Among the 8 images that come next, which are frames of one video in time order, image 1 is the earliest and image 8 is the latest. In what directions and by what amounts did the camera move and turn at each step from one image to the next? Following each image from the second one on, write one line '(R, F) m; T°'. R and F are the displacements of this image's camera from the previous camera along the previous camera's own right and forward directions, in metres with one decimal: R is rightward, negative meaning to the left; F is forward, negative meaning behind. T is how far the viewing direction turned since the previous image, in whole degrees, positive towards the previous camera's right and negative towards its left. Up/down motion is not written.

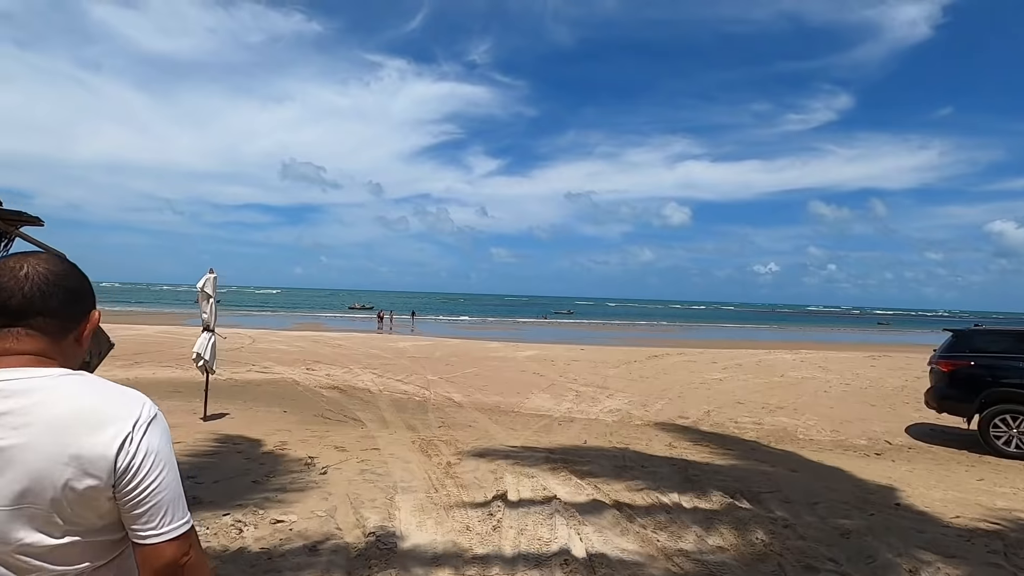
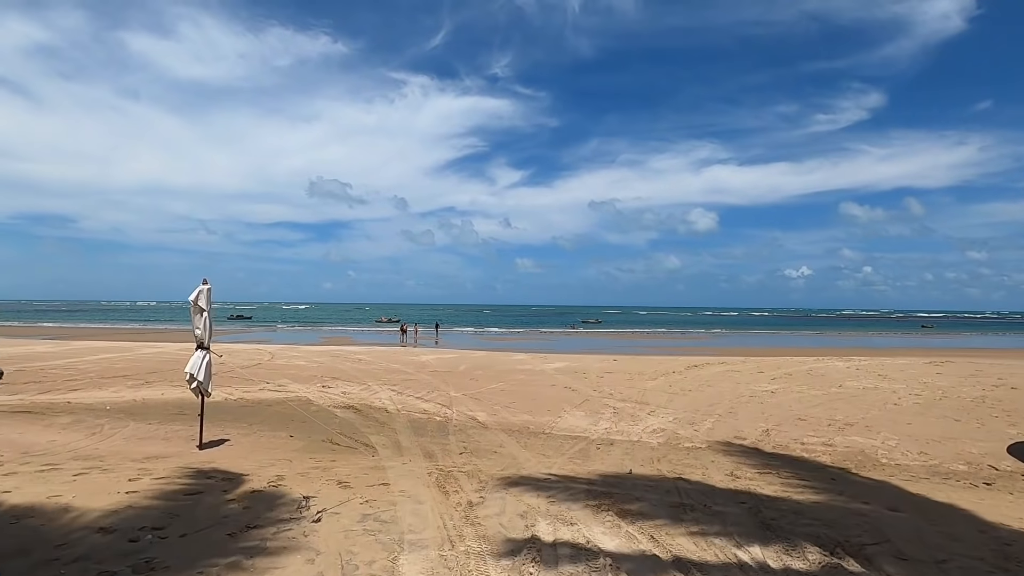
(0.0, +1.2) m; -3°
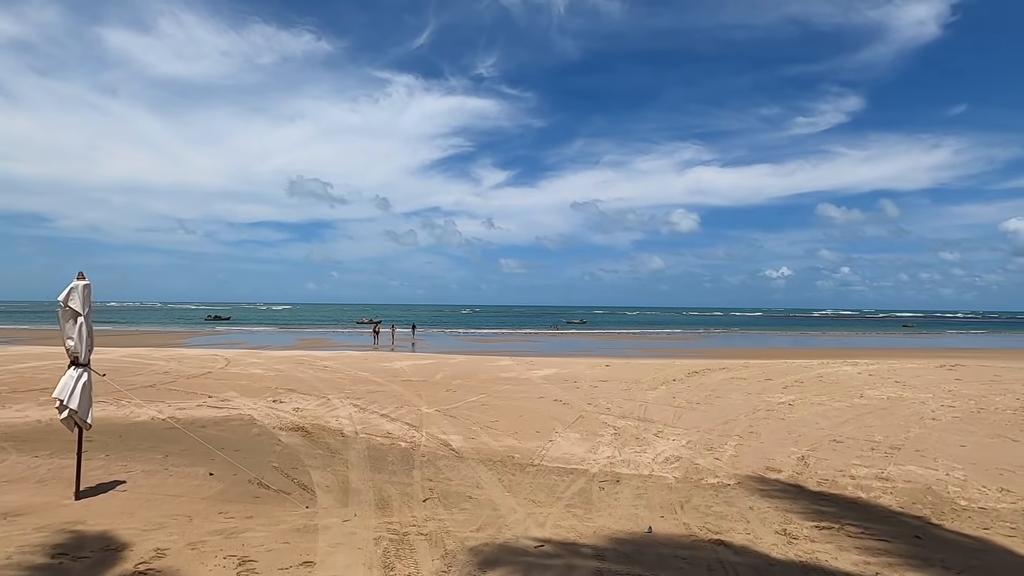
(+0.1, +2.0) m; +2°
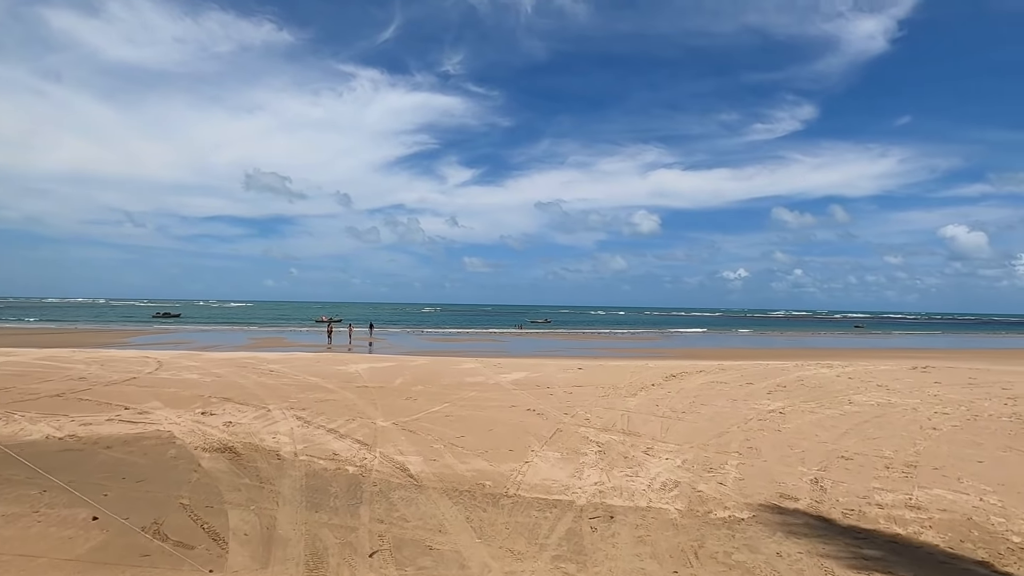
(-0.1, +1.4) m; +4°
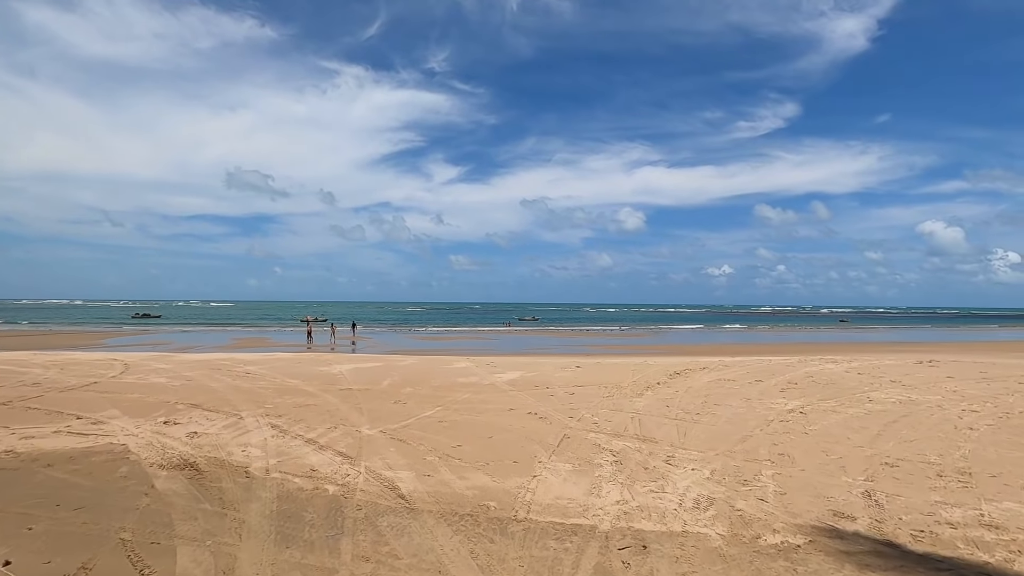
(-0.2, +1.1) m; +1°
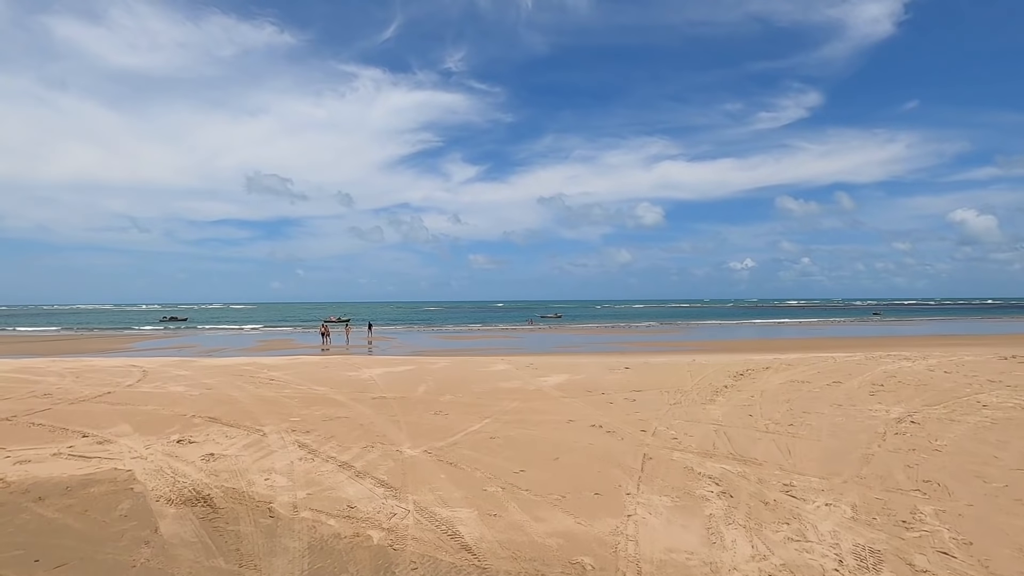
(-0.7, +1.5) m; -2°
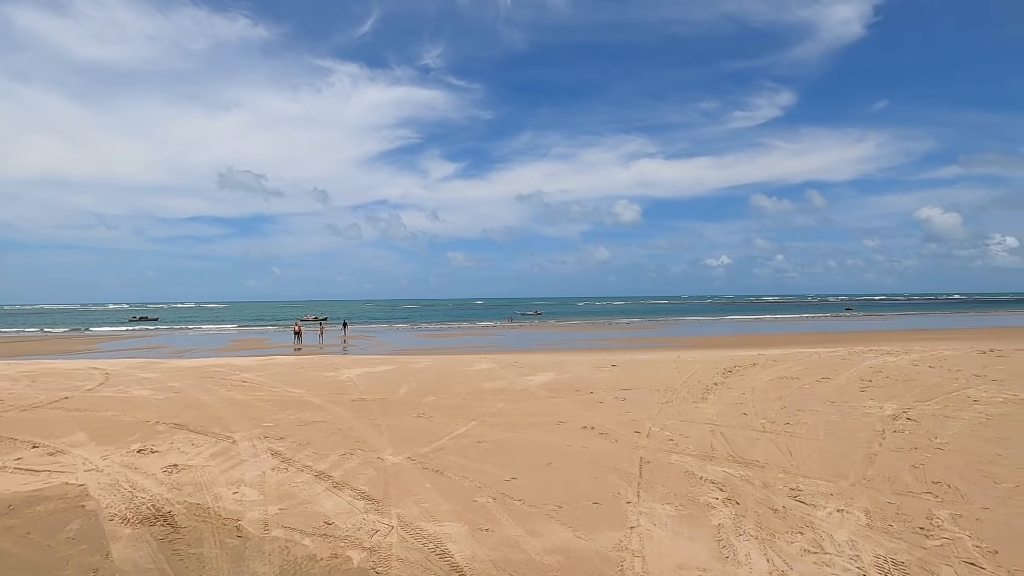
(-0.1, +0.5) m; +2°
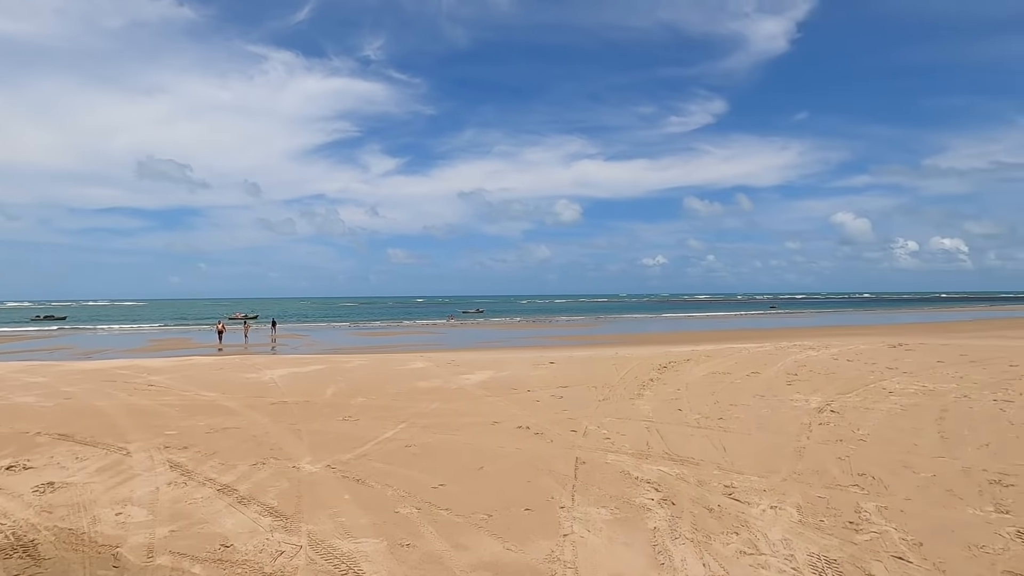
(+0.2, +0.4) m; +6°
